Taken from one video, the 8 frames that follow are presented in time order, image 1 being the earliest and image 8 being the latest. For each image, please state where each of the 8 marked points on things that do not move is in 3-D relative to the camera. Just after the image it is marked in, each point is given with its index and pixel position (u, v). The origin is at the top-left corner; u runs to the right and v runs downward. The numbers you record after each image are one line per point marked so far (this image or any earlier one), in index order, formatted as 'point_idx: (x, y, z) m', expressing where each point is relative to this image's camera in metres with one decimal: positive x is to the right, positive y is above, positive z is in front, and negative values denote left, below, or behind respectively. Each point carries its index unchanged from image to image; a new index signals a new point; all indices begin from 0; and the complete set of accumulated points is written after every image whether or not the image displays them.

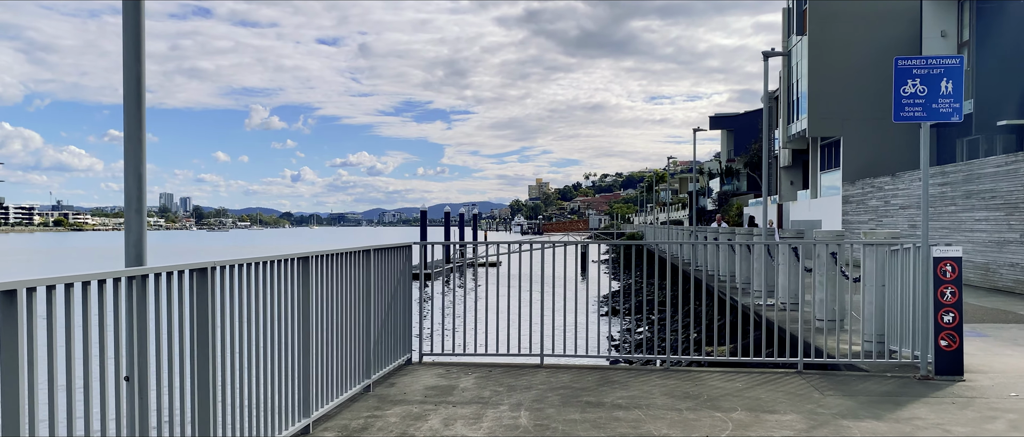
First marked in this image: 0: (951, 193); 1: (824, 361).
0: (+9.1, +0.5, +17.4) m
1: (+2.5, -1.2, +6.8) m
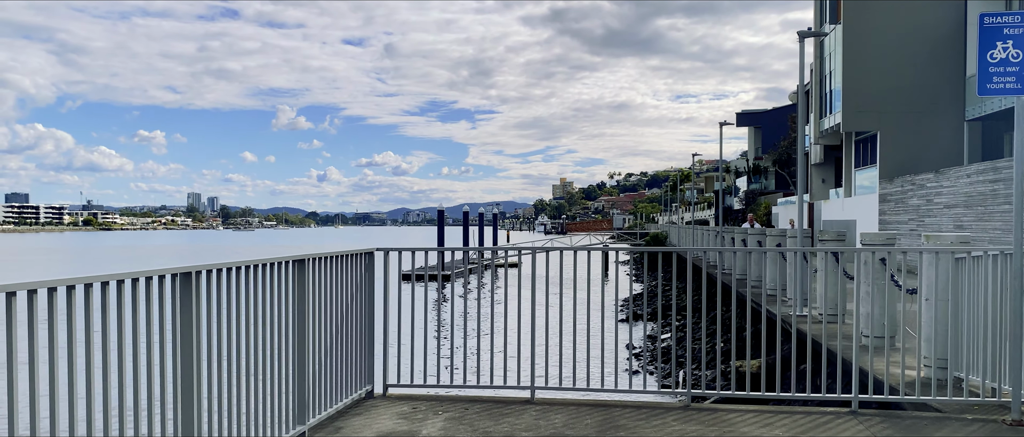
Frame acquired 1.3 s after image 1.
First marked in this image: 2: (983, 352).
0: (+9.3, +0.5, +15.8) m
1: (+2.4, -1.2, +5.5) m
2: (+3.3, -0.9, +5.8) m
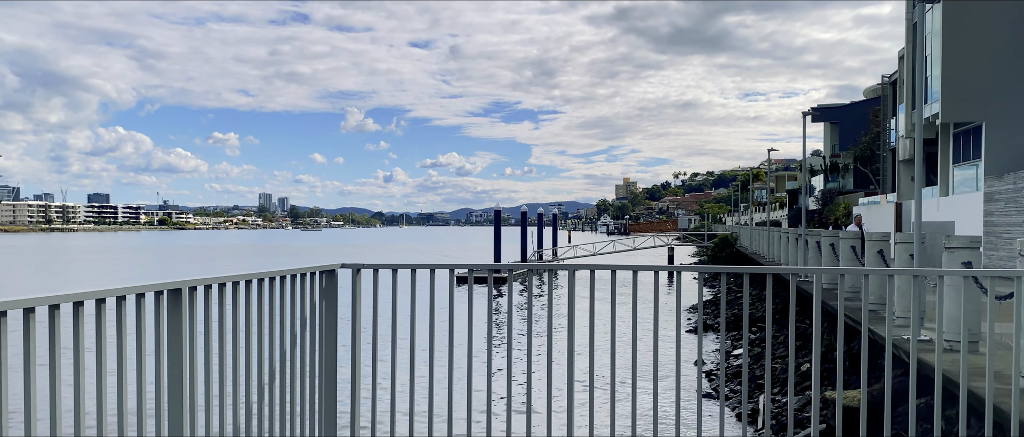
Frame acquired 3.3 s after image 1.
0: (+10.1, +0.5, +13.1) m
1: (+2.5, -1.2, +3.3) m
2: (+3.3, -0.9, +3.5) m
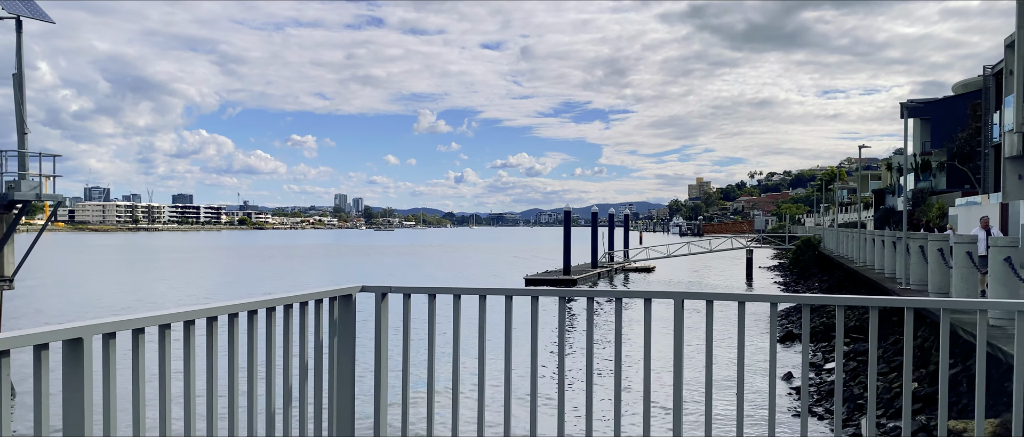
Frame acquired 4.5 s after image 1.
0: (+11.1, +0.5, +11.1) m
1: (+2.7, -1.2, +1.9) m
2: (+3.5, -0.9, +2.1) m
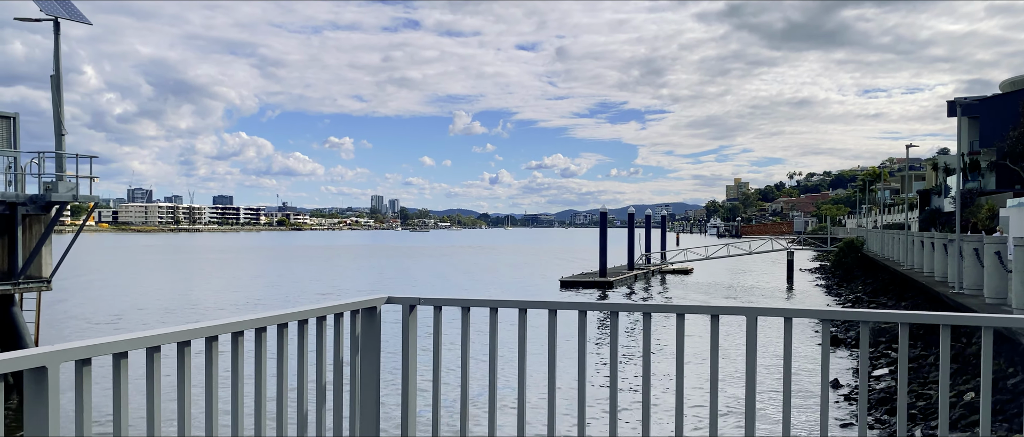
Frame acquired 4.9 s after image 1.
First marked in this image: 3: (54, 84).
0: (+11.5, +0.4, +10.3) m
1: (+2.7, -1.2, +1.5) m
2: (+3.6, -1.0, +1.6) m
3: (-8.9, +2.6, +16.4) m
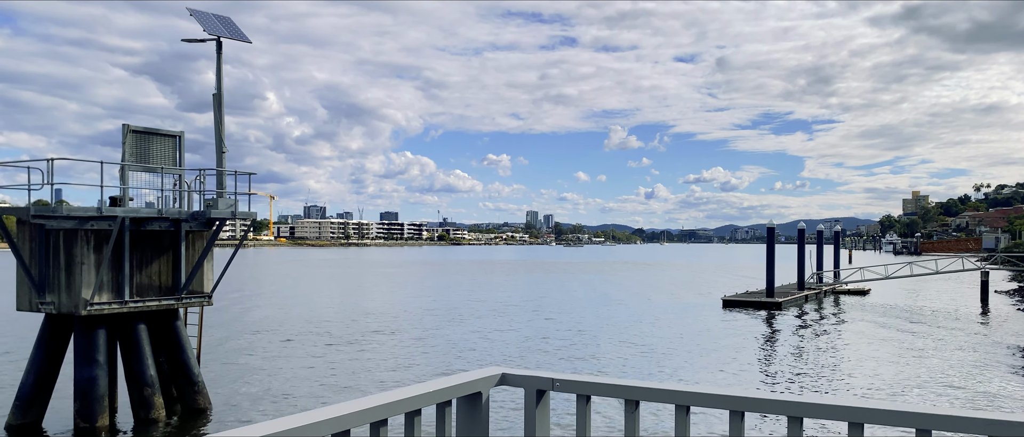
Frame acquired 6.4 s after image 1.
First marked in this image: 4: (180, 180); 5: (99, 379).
0: (+13.1, +0.3, +6.9) m
1: (+2.8, -1.2, -0.2) m
2: (+3.7, -1.0, -0.2) m
3: (-5.9, +2.3, +16.7) m
4: (-6.5, +0.8, +16.4) m
5: (-7.1, -2.8, +14.4) m
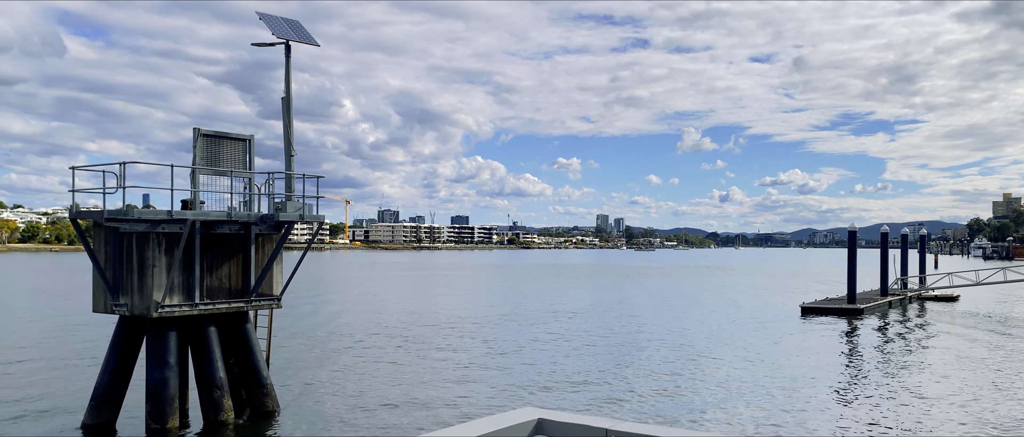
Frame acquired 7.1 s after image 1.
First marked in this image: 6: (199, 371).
0: (+13.6, +0.3, +5.4) m
1: (+2.7, -1.2, -0.8) m
2: (+3.6, -1.0, -0.9) m
3: (-4.5, +2.2, +16.8) m
4: (-5.1, +0.7, +16.4) m
5: (-5.9, -2.8, +14.6) m
6: (-5.7, -2.8, +15.2) m
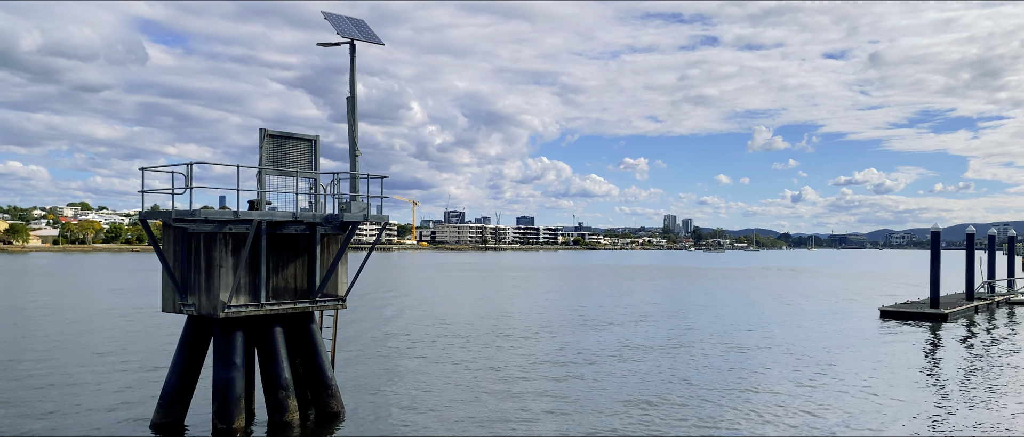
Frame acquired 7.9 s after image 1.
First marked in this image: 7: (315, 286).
0: (+13.9, +0.3, +3.9) m
1: (+2.6, -1.2, -1.4) m
2: (+3.5, -0.9, -1.6) m
3: (-3.2, +2.2, +16.7) m
4: (-3.8, +0.7, +16.4) m
5: (-4.8, -2.8, +14.6) m
6: (-4.5, -2.8, +15.2) m
7: (-3.7, -1.3, +15.7) m
